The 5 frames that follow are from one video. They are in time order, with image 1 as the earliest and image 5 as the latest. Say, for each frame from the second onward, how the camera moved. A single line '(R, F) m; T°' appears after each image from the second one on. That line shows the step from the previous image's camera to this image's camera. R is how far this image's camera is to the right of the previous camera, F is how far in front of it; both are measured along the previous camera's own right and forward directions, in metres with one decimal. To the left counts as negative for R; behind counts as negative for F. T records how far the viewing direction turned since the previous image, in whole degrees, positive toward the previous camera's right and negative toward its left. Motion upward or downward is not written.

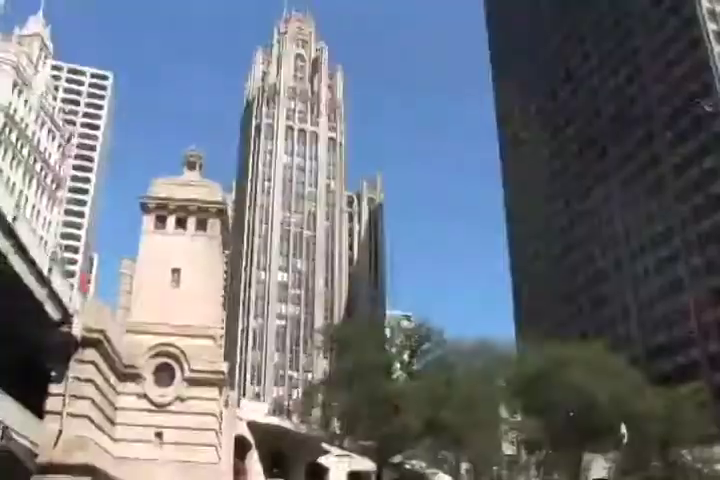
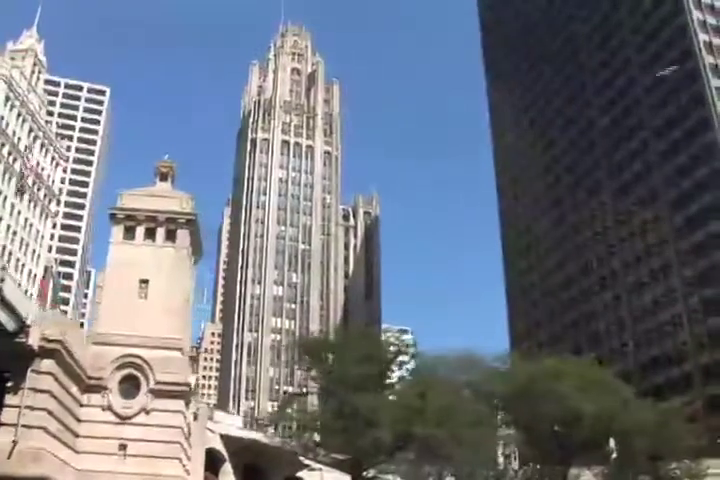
(+2.2, +0.4) m; -1°
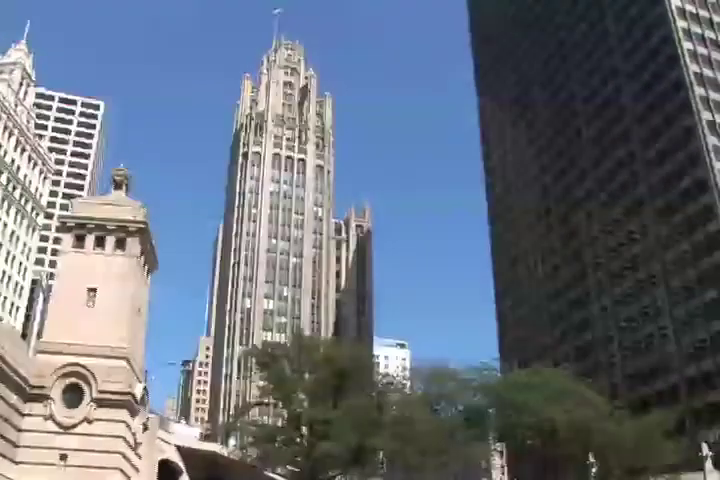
(+3.4, +0.6) m; -1°
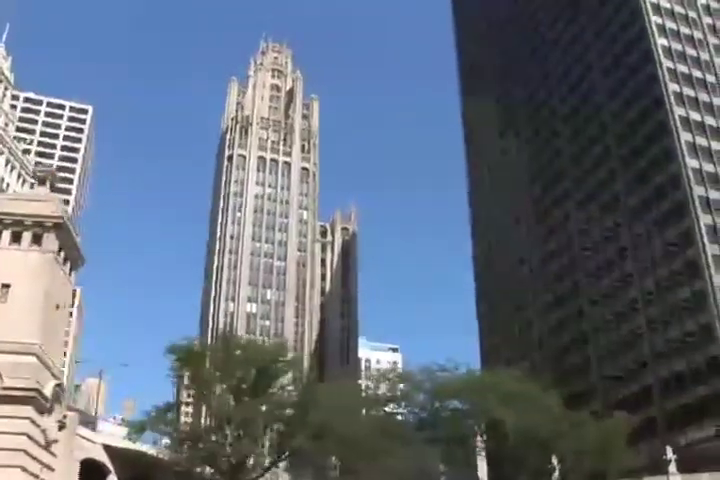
(+5.5, +1.0) m; -2°
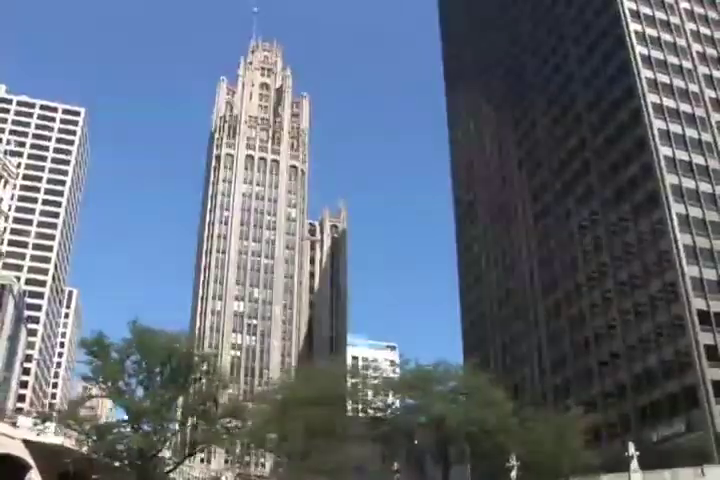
(+6.6, +1.3) m; -2°
